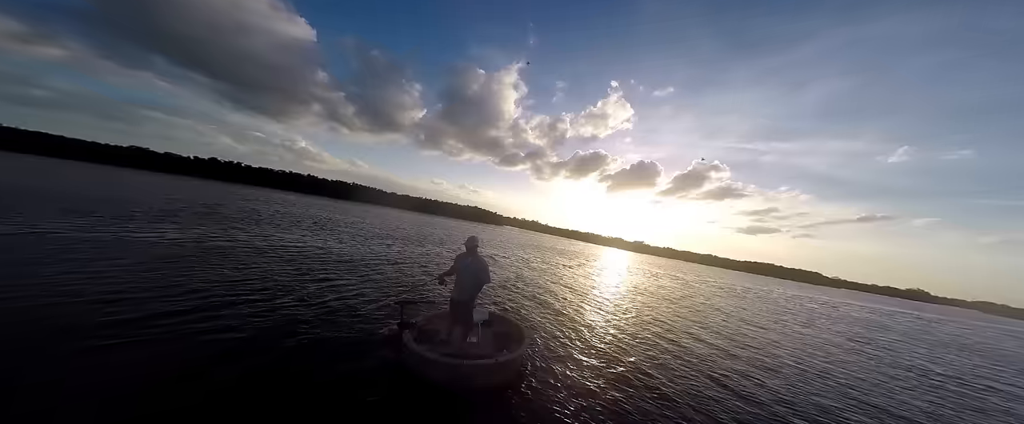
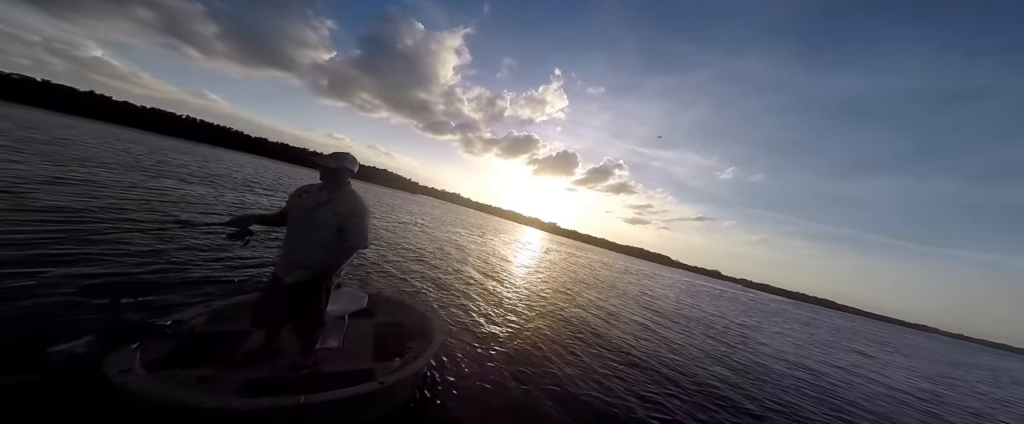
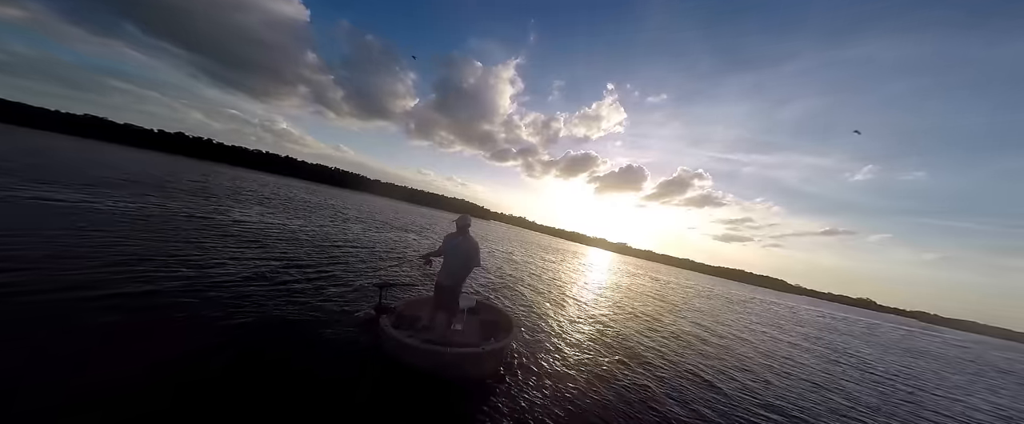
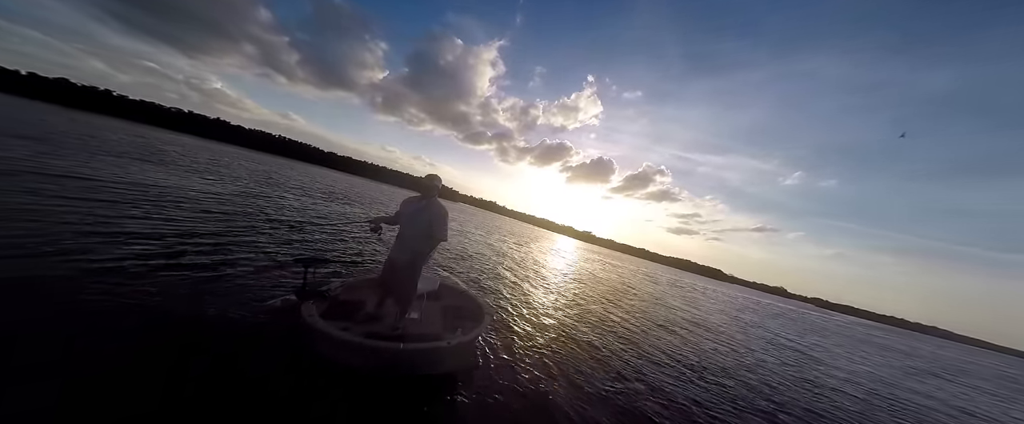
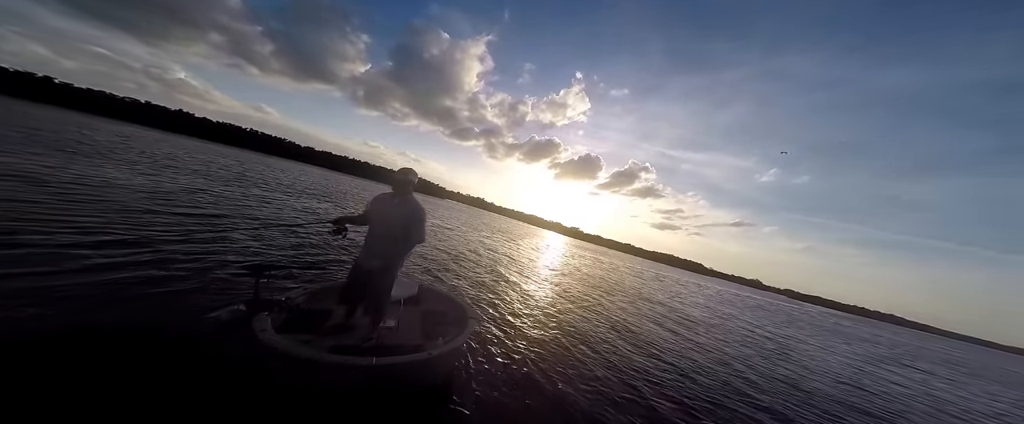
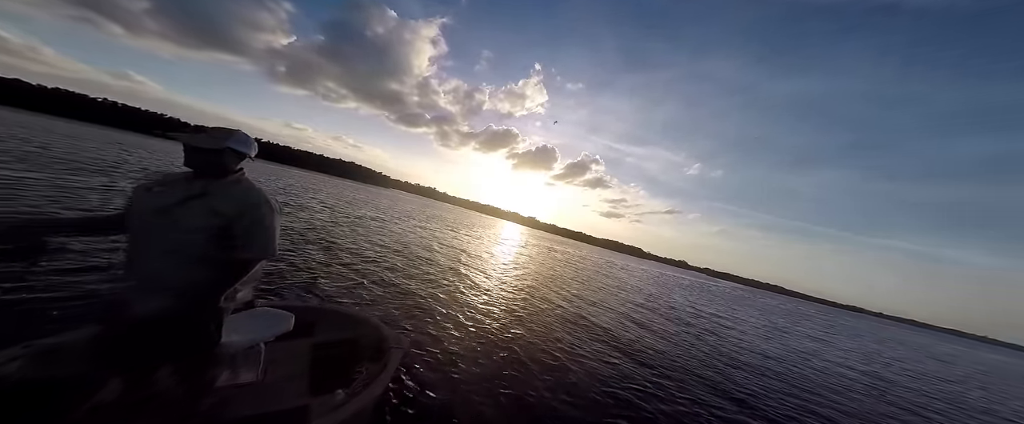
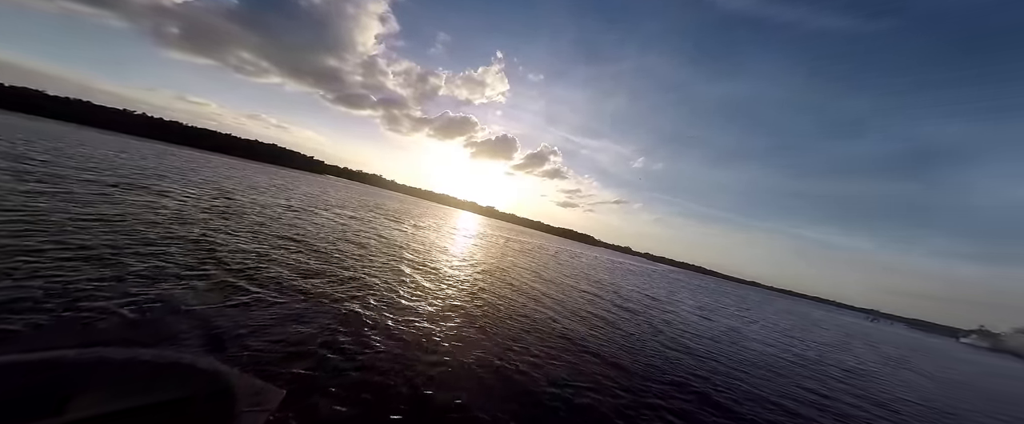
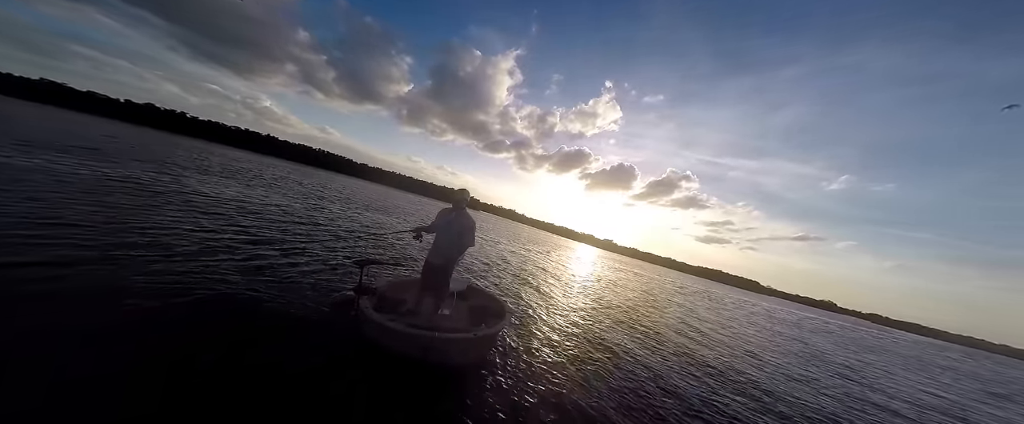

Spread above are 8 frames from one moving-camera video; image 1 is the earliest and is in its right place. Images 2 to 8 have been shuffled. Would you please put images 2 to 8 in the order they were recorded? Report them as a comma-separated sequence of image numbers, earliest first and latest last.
3, 8, 4, 5, 2, 6, 7
